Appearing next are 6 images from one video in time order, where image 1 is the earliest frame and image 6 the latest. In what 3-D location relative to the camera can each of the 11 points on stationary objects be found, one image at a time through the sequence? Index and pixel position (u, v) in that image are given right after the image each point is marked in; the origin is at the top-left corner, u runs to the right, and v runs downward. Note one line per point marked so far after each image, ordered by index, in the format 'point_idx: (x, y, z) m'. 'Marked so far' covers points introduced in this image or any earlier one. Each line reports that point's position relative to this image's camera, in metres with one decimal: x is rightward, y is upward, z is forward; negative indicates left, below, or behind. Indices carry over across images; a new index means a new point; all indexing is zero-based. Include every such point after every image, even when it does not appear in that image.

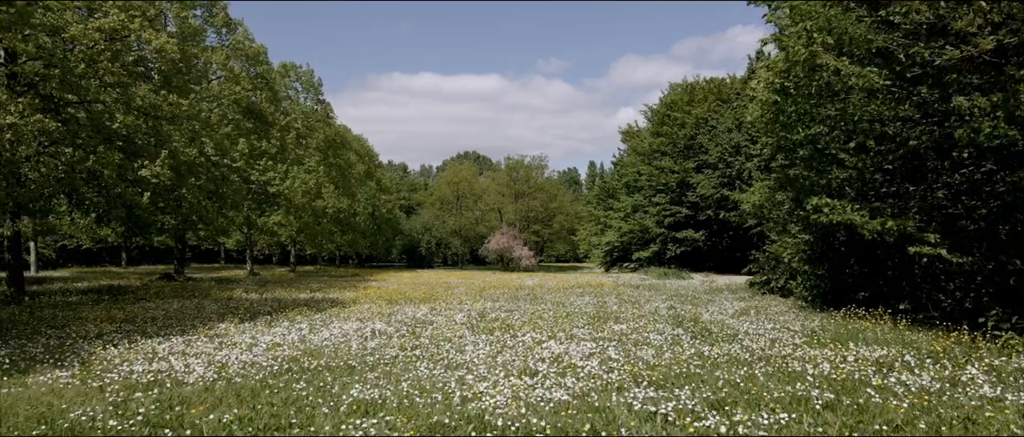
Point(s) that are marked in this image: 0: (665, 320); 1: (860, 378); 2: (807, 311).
0: (+3.3, -2.2, +12.9) m
1: (+4.2, -1.9, +7.2) m
2: (+7.2, -2.2, +14.5) m
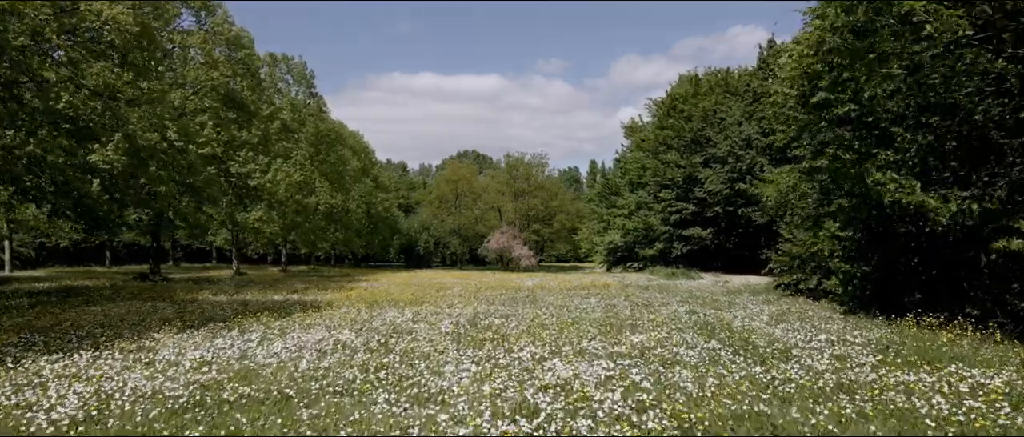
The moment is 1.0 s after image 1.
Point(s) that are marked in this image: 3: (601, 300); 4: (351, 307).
0: (+3.2, -2.0, +10.8) m
1: (+4.1, -1.7, +5.0) m
2: (+7.1, -2.0, +12.3) m
3: (+2.8, -2.6, +19.1) m
4: (-4.4, -2.4, +16.4) m
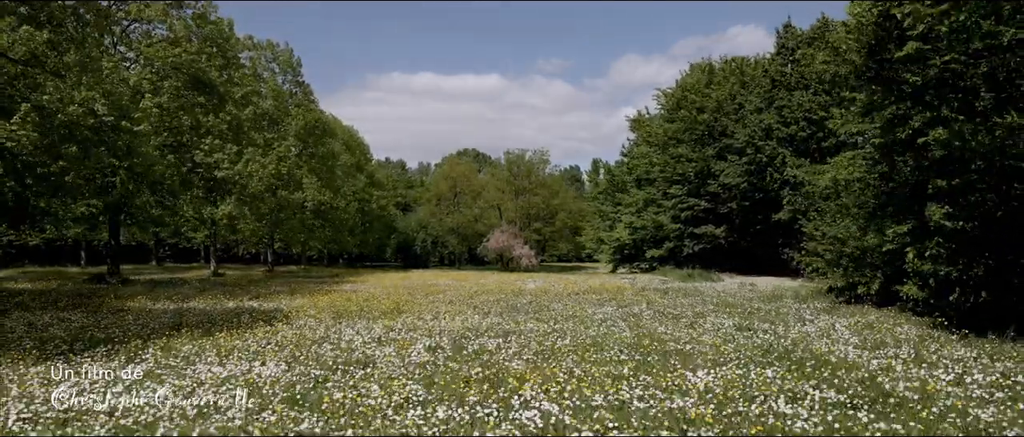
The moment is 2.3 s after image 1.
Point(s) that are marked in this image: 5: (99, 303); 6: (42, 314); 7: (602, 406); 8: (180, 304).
0: (+3.2, -1.8, +7.5) m
1: (+4.1, -1.5, +1.8) m
2: (+7.1, -1.8, +9.1) m
3: (+2.8, -2.4, +15.8) m
4: (-4.4, -2.2, +13.1) m
5: (-11.2, -2.3, +16.0) m
6: (-10.3, -2.1, +13.1) m
7: (+0.8, -1.7, +5.4) m
8: (-9.3, -2.4, +16.7) m
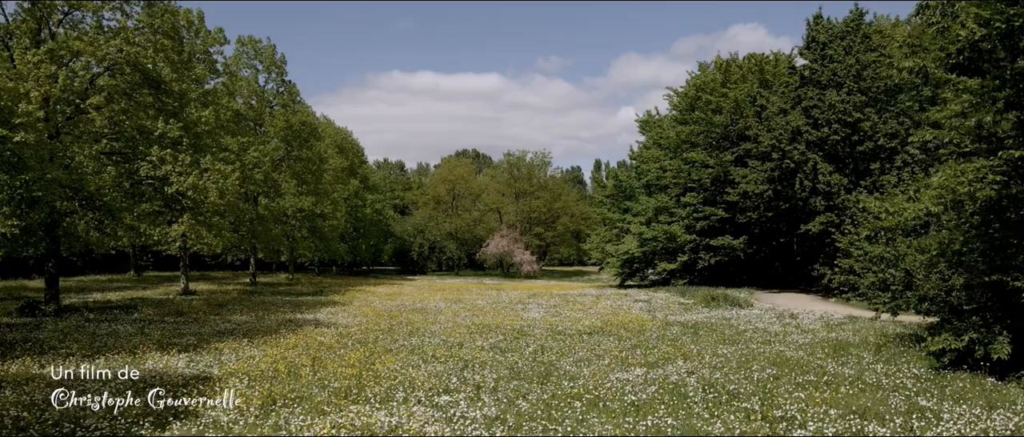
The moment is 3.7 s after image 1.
0: (+3.2, -2.5, +3.8) m
1: (+4.1, -2.3, -2.0) m
2: (+7.1, -2.6, +5.3) m
3: (+2.8, -3.1, +12.1) m
4: (-4.4, -3.0, +9.4) m
5: (-11.2, -3.0, +12.3) m
6: (-10.3, -2.9, +9.3) m
7: (+0.8, -2.4, +1.6) m
8: (-9.3, -3.1, +12.9) m
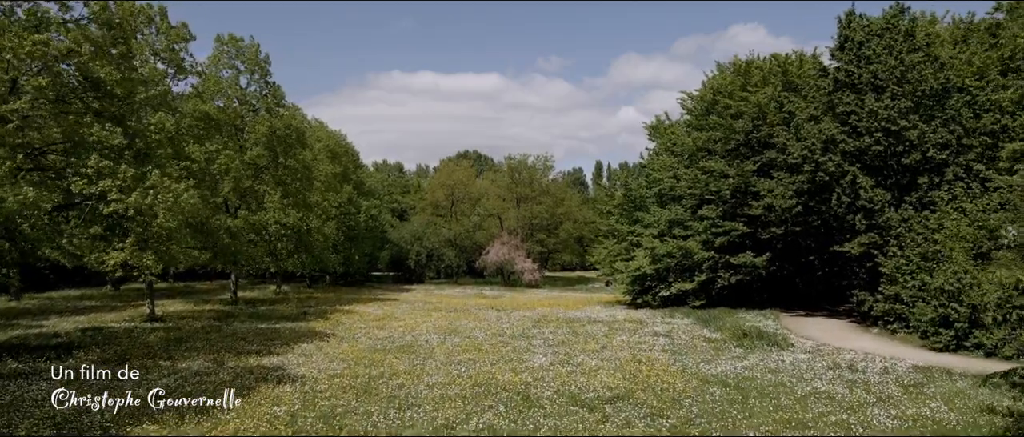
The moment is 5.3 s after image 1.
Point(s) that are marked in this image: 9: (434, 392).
0: (+3.3, -3.5, +0.1) m
1: (+4.2, -3.3, -5.7) m
2: (+7.2, -3.6, +1.6) m
3: (+2.9, -4.2, +8.4) m
4: (-4.4, -4.0, +5.7) m
5: (-11.1, -4.0, +8.6) m
6: (-10.2, -3.9, +5.6) m
7: (+0.9, -3.4, -2.1) m
8: (-9.2, -4.1, +9.2) m
9: (-2.1, -4.7, +15.8) m
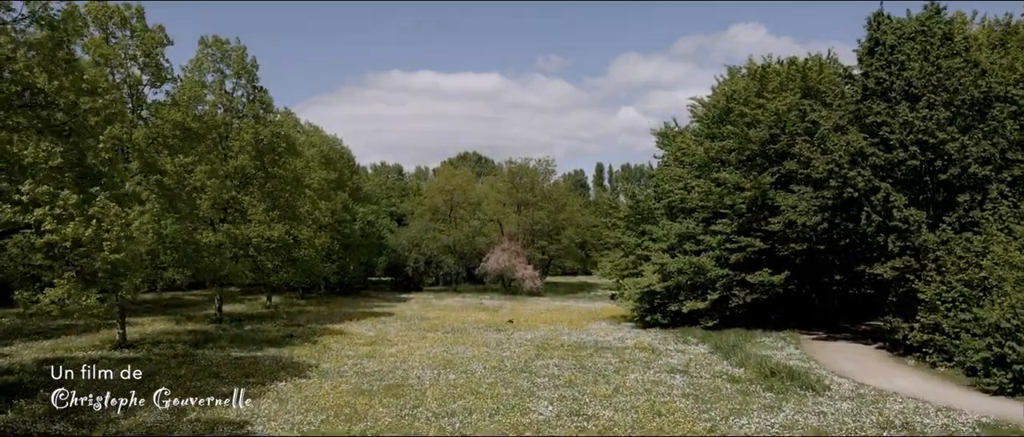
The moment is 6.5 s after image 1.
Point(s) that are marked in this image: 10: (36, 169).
0: (+3.3, -4.5, -2.5) m
1: (+4.2, -4.2, -8.3) m
2: (+7.2, -4.5, -1.0) m
3: (+3.0, -5.1, +5.8) m
4: (-4.3, -4.9, +3.1) m
5: (-11.0, -5.0, +6.0) m
6: (-10.2, -4.8, +3.1) m
7: (+0.9, -4.4, -4.6) m
8: (-9.1, -5.1, +6.7) m
9: (-2.1, -5.6, +13.3) m
10: (-14.4, +1.5, +18.3) m
